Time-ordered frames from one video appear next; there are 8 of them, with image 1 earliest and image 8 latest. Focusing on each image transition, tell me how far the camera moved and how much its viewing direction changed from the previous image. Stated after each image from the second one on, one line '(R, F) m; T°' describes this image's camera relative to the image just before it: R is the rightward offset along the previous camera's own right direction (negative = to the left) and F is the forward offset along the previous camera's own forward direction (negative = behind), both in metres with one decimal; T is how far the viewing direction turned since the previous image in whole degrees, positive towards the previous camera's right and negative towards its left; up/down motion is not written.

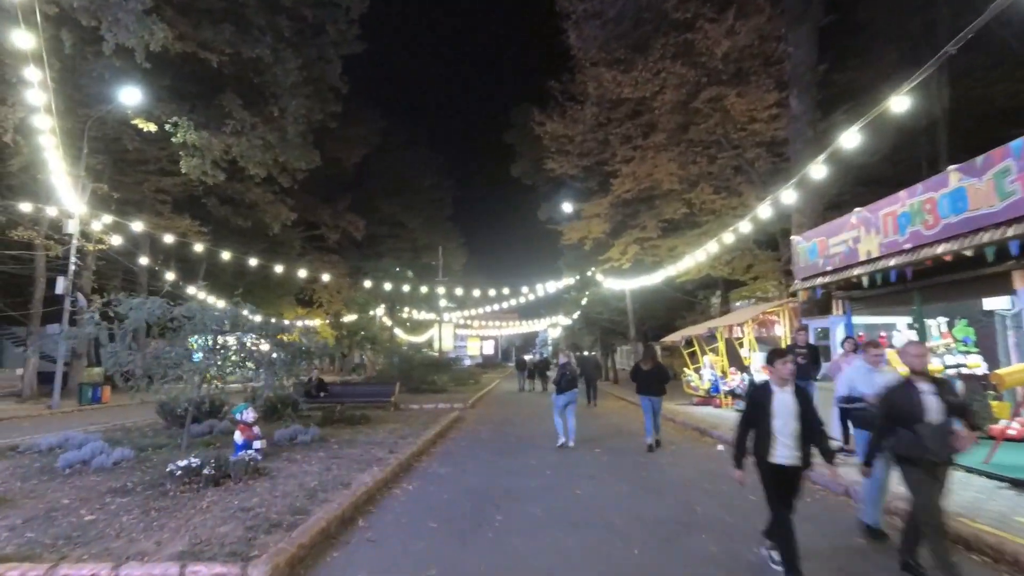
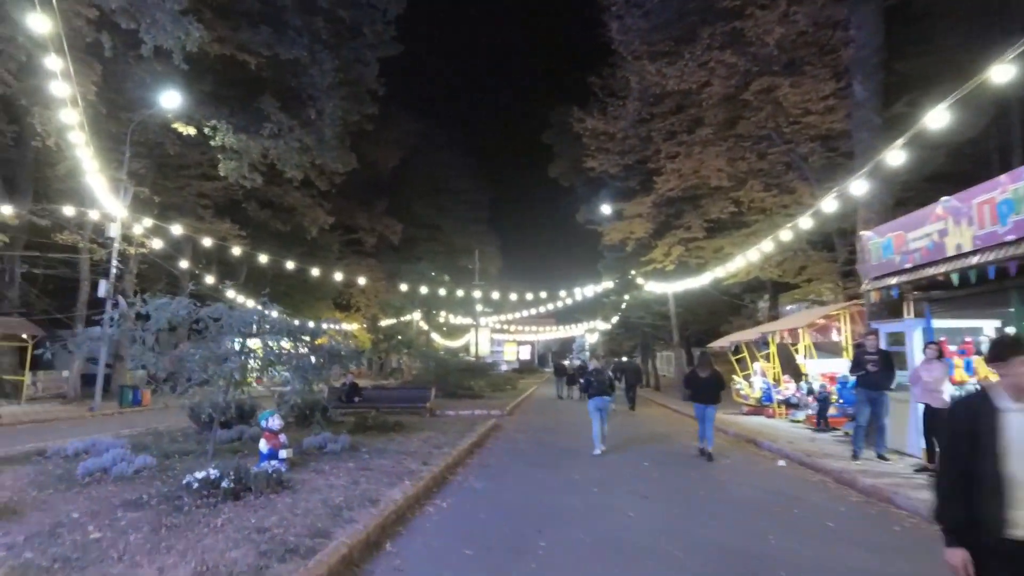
(-0.1, +0.7) m; -3°
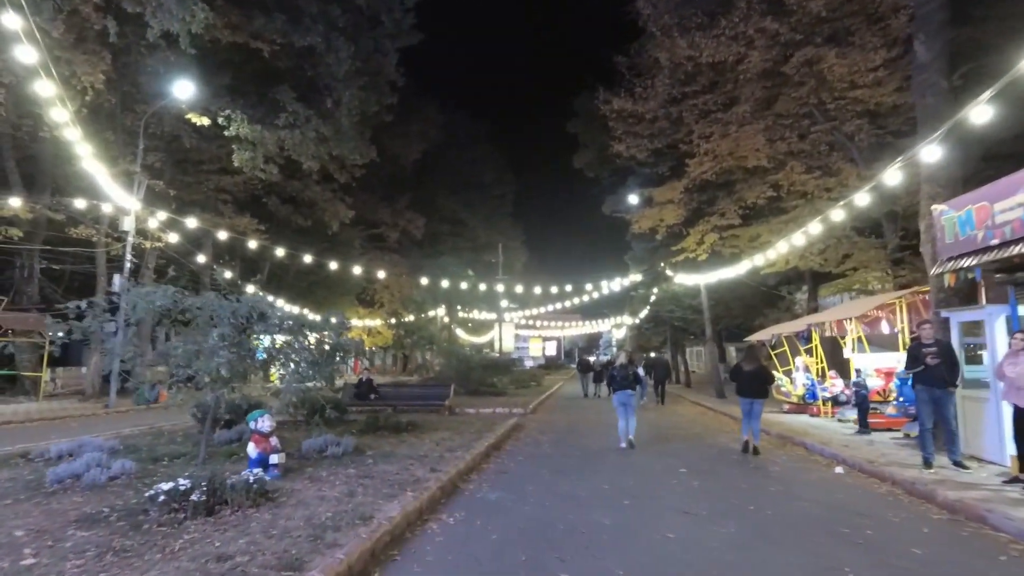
(+0.1, +1.0) m; -2°
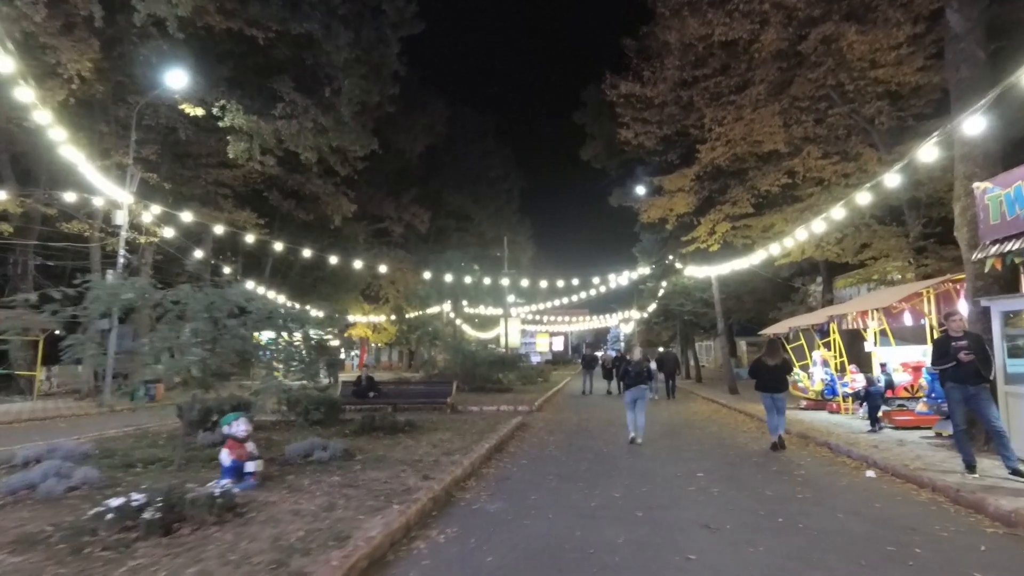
(+0.1, +0.7) m; -1°
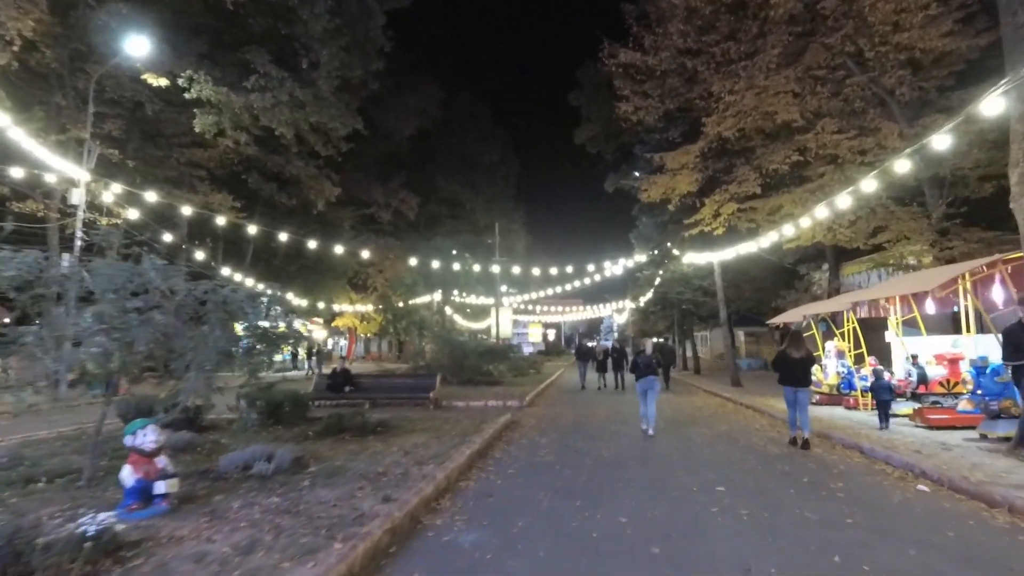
(+0.1, +1.4) m; +1°
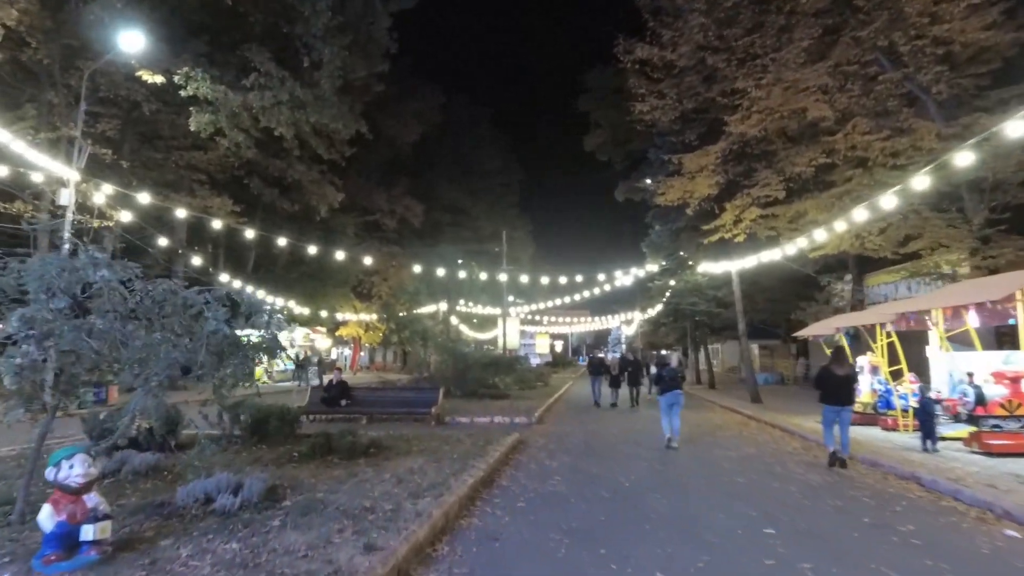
(-0.1, +1.0) m; -1°
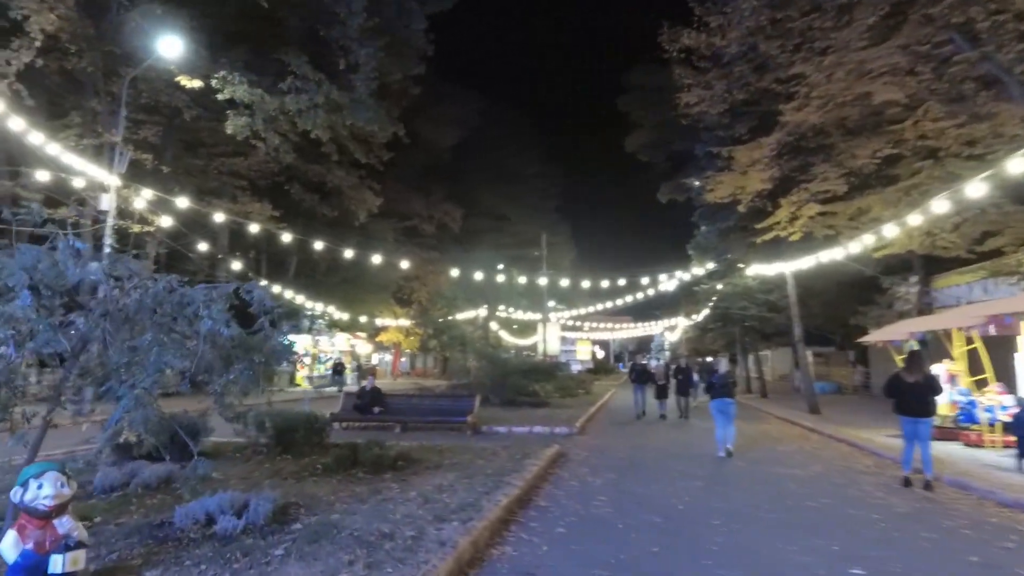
(0.0, +0.7) m; -4°
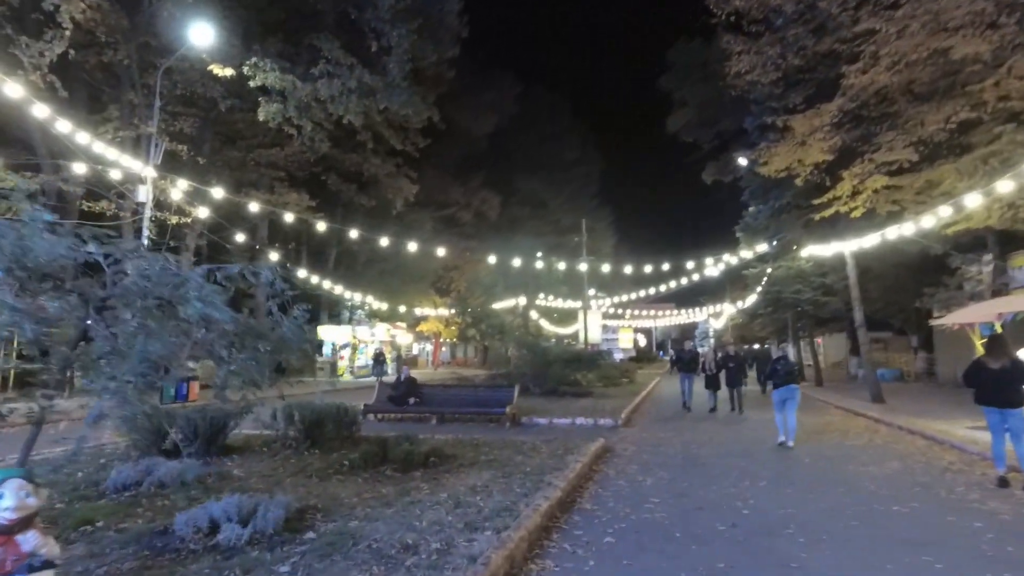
(0.0, +0.7) m; -4°
